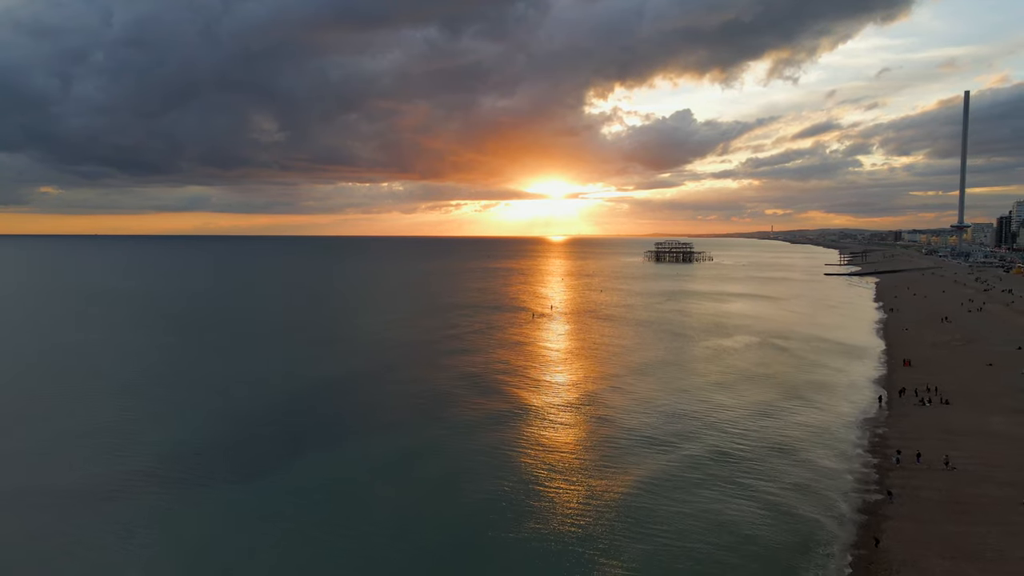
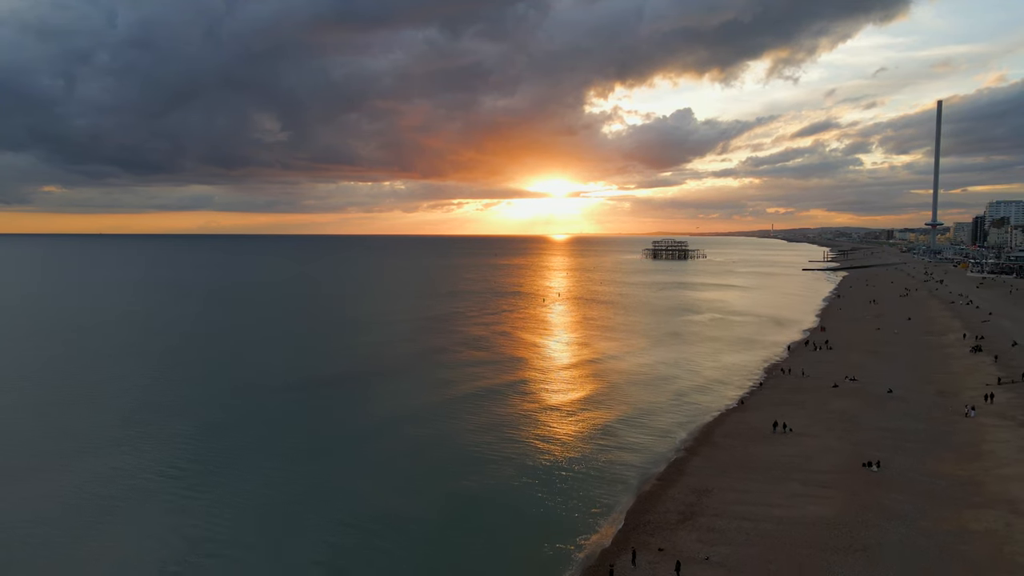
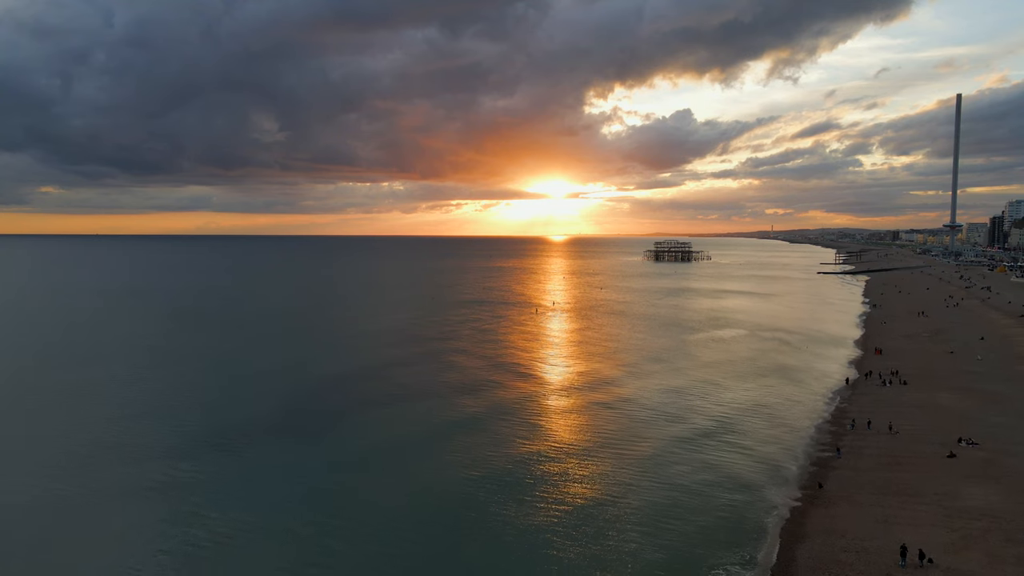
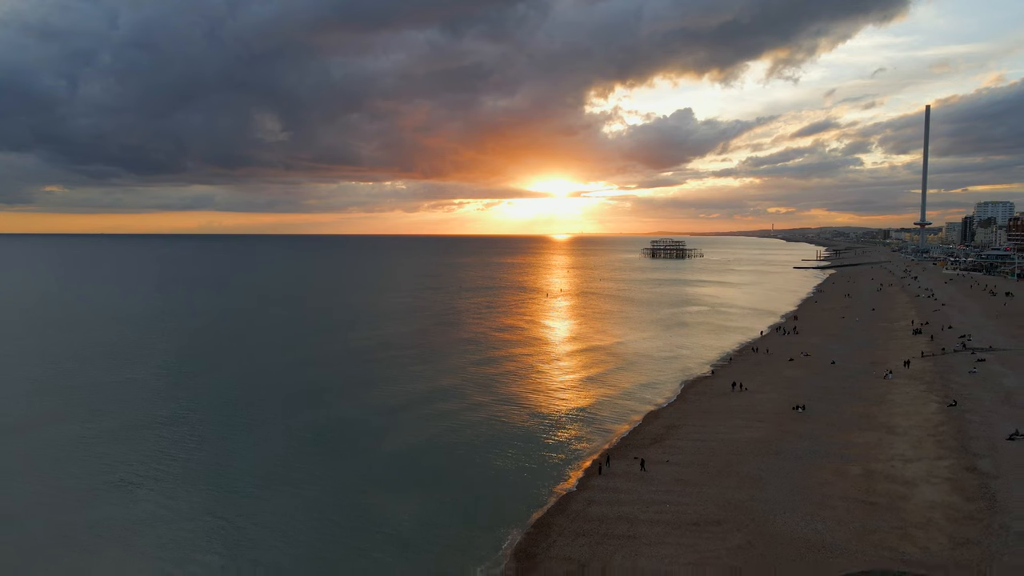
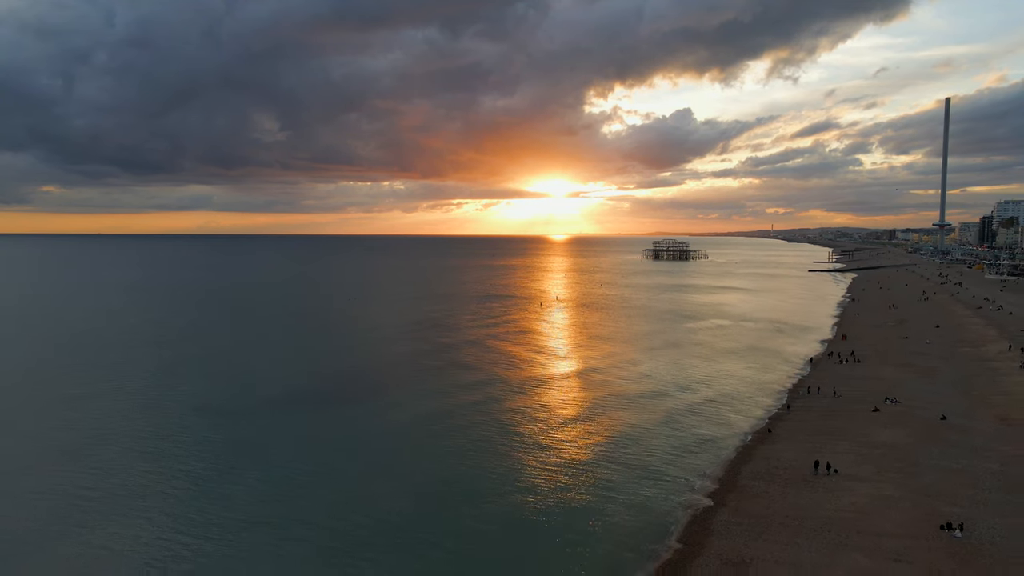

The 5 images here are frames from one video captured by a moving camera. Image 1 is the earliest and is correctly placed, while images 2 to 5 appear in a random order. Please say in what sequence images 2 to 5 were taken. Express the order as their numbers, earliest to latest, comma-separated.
3, 5, 2, 4
